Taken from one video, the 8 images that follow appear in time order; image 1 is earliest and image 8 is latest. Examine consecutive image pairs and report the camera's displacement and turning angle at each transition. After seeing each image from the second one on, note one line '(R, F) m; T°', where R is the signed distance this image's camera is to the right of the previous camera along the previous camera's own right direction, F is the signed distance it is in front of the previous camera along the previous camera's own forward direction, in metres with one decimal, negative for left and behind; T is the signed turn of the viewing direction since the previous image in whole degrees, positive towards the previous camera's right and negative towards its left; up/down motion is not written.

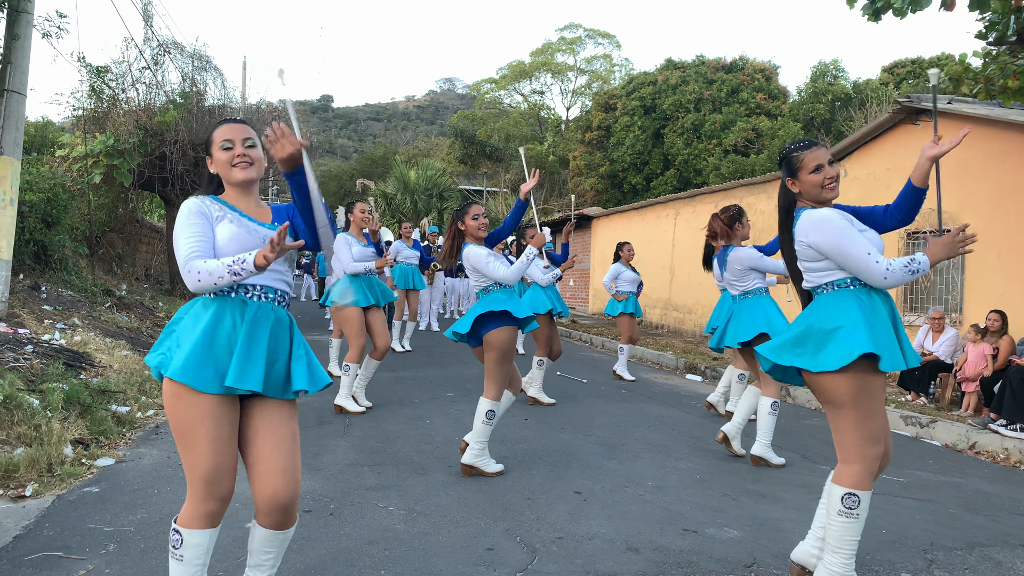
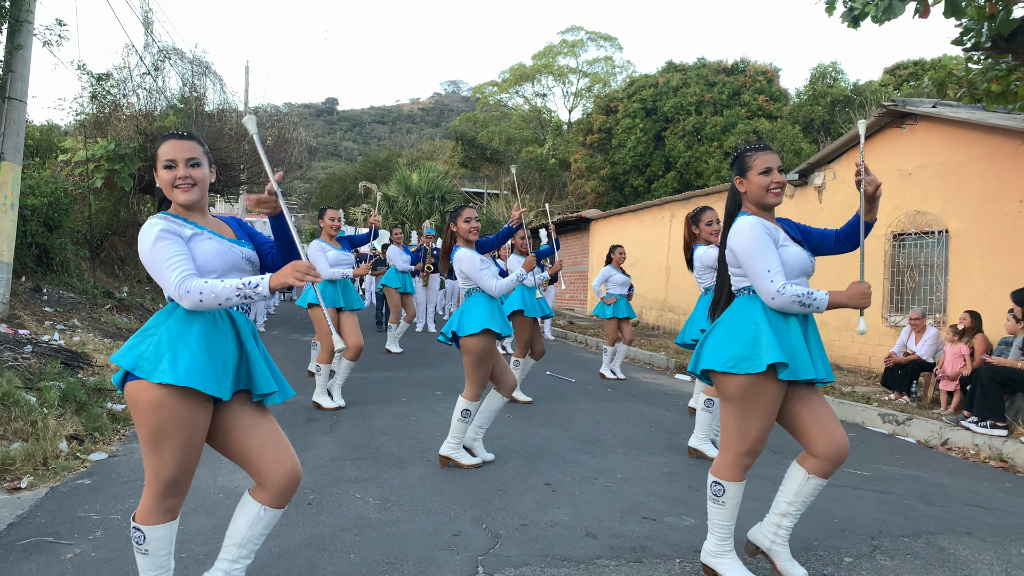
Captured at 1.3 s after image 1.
(+0.2, -0.2) m; 0°
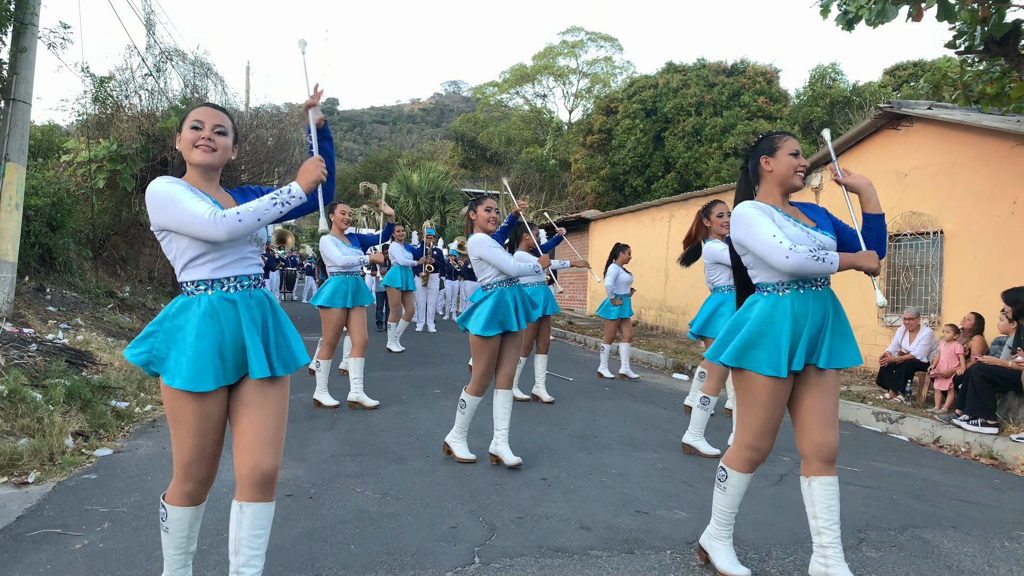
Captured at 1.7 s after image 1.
(0.0, -0.1) m; 0°
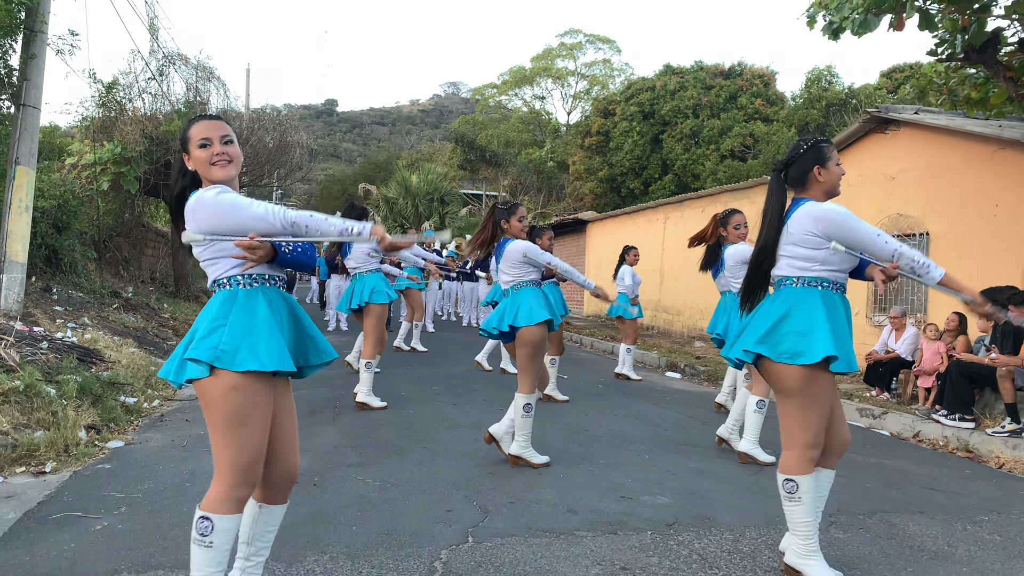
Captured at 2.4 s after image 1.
(0.0, -0.2) m; 0°
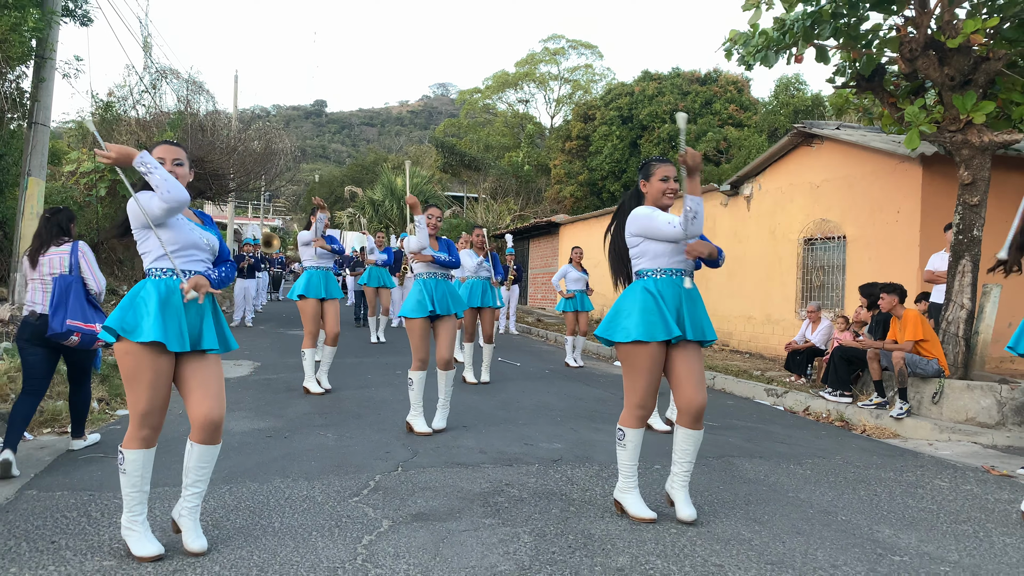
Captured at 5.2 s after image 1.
(+0.4, -1.1) m; +1°
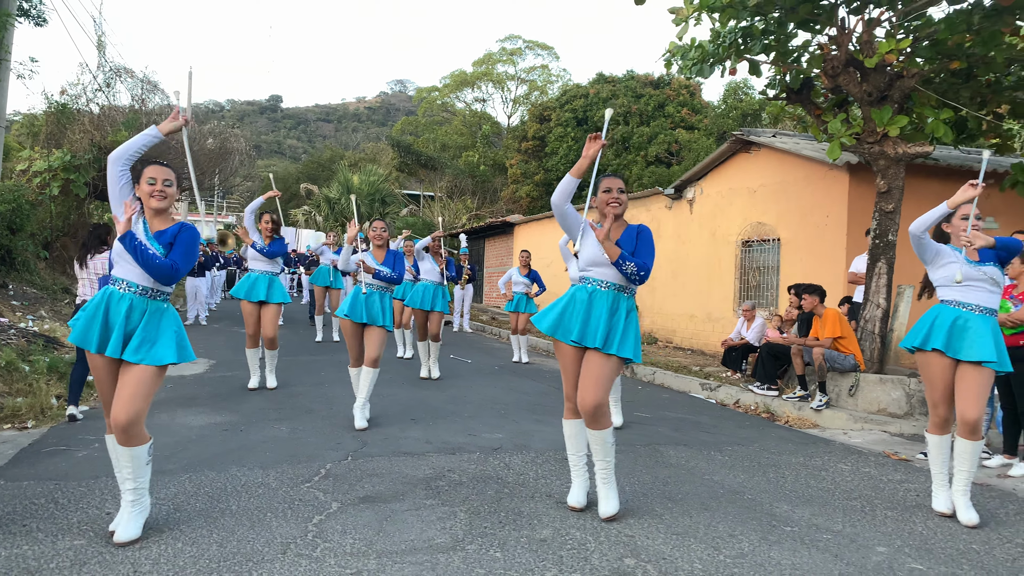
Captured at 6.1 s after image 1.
(+0.1, -0.4) m; +3°
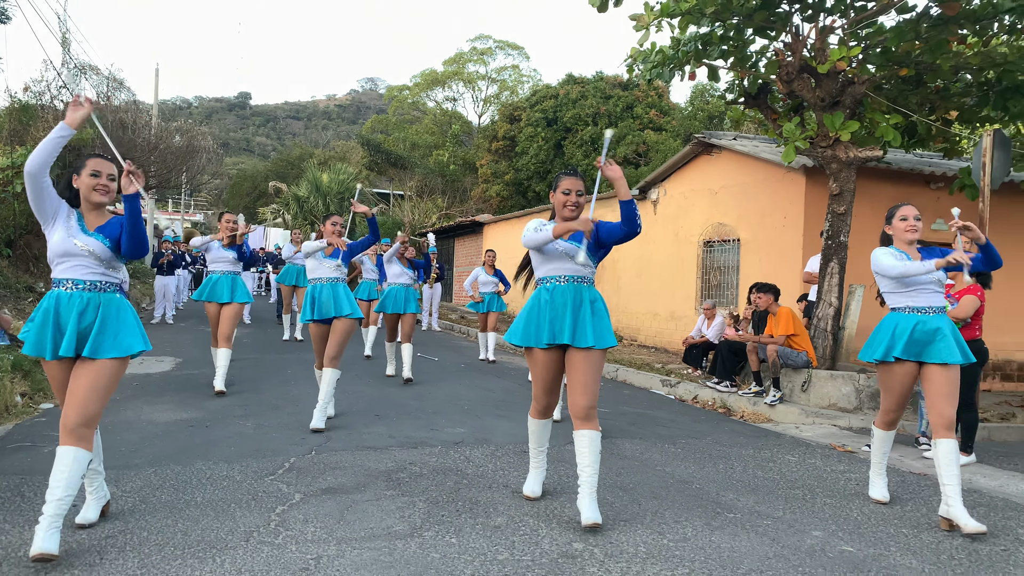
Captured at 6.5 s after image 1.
(+0.1, -0.2) m; +2°
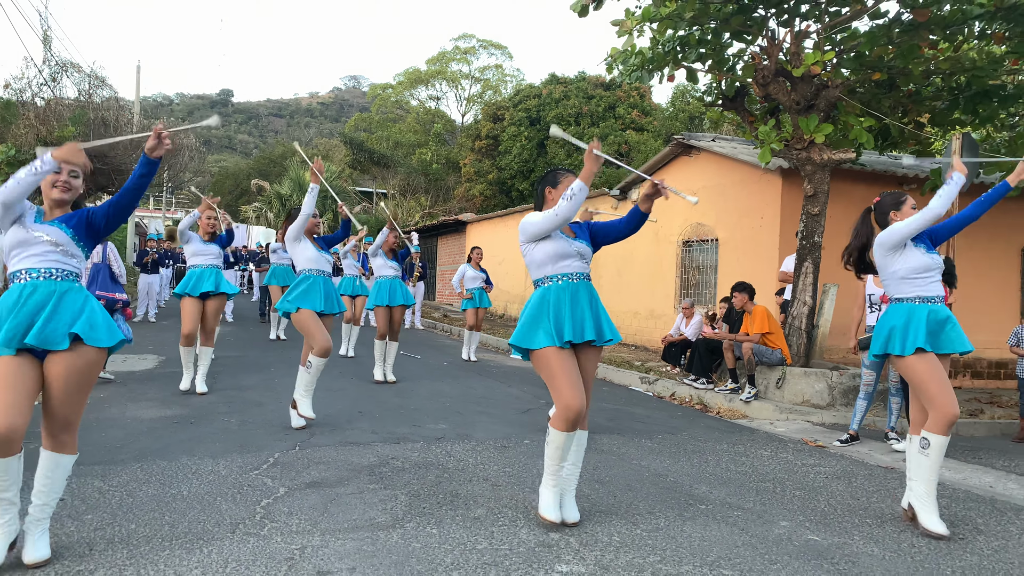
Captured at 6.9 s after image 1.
(0.0, -0.1) m; +1°
